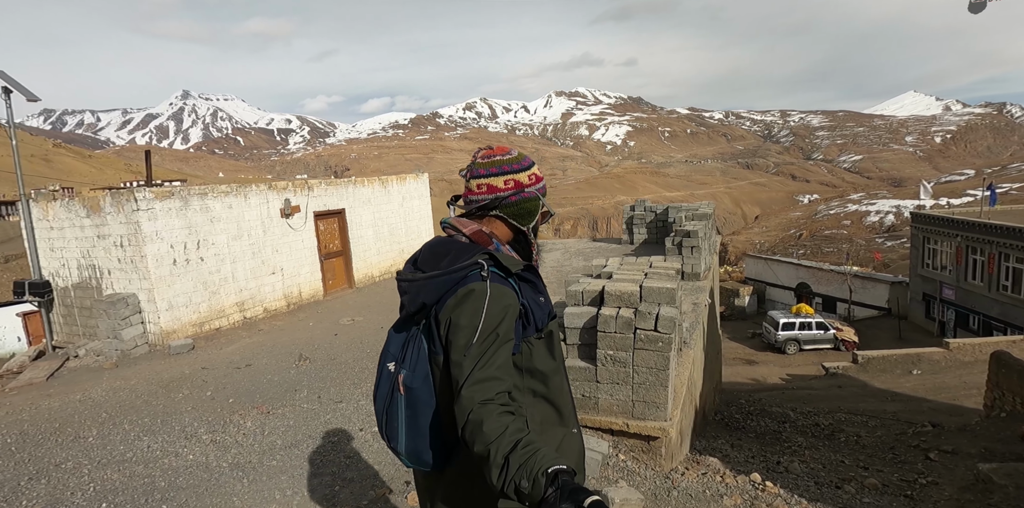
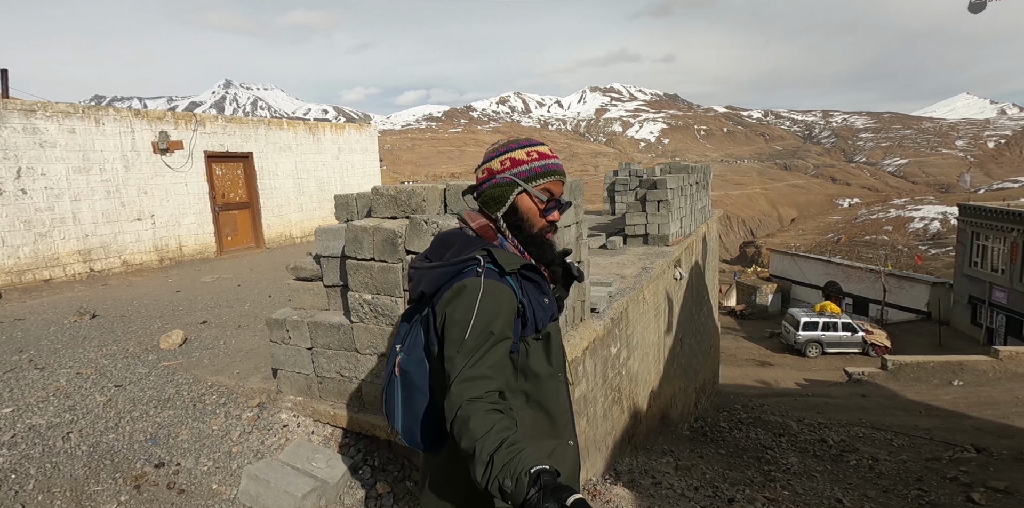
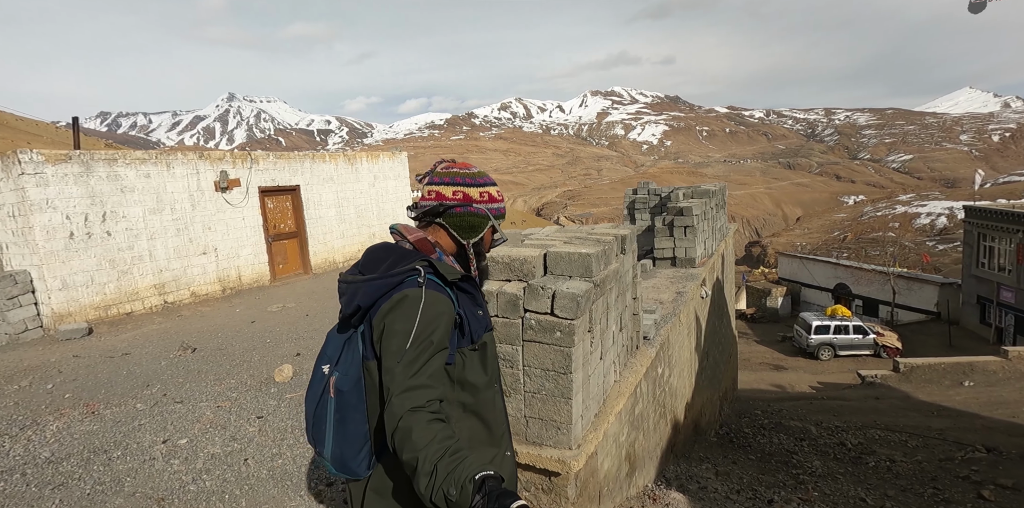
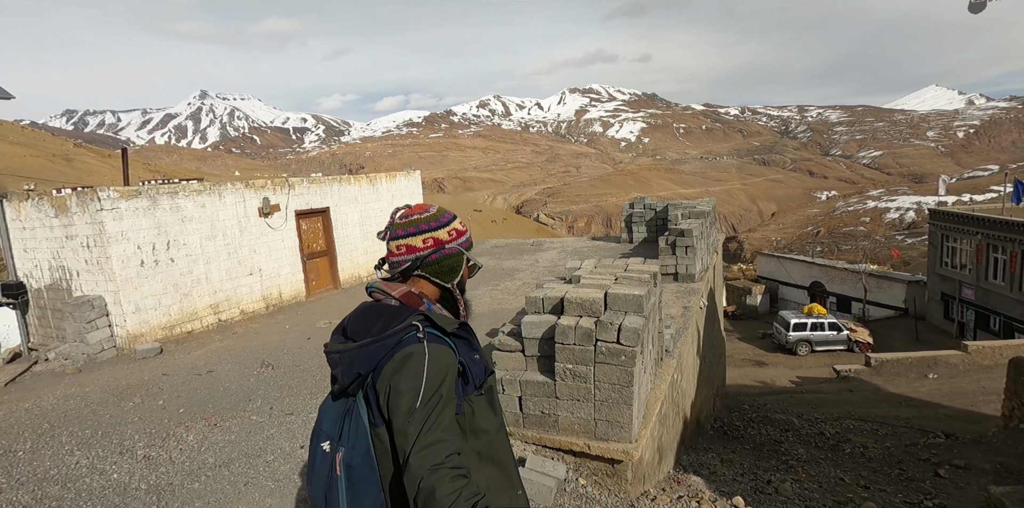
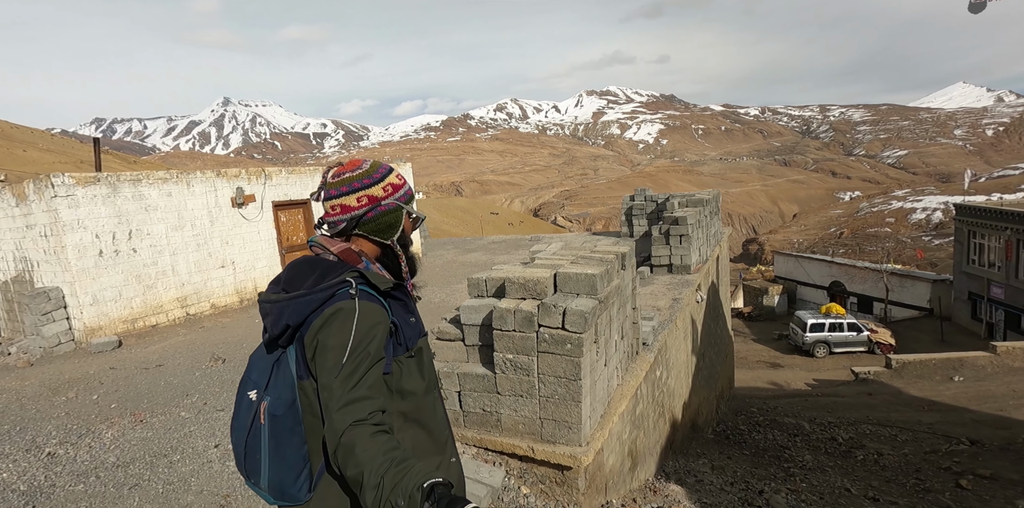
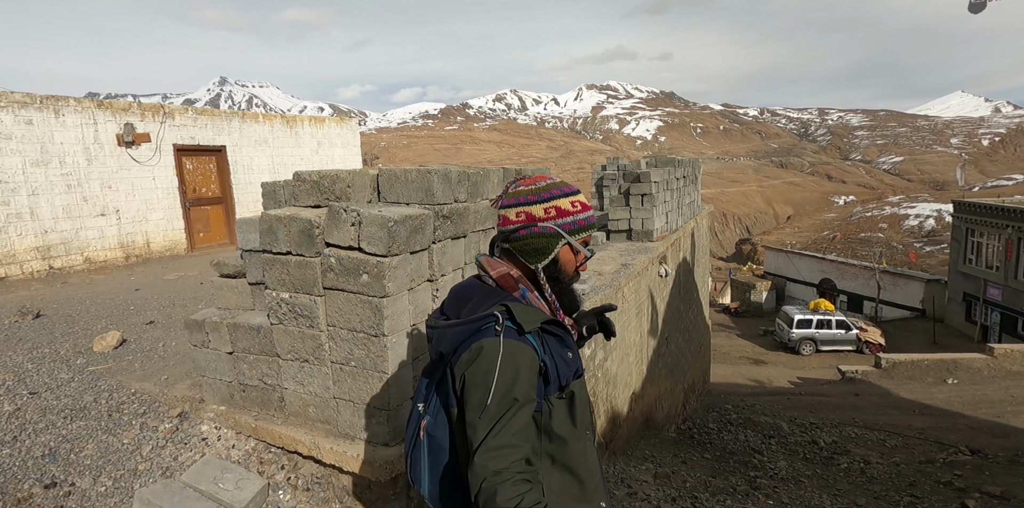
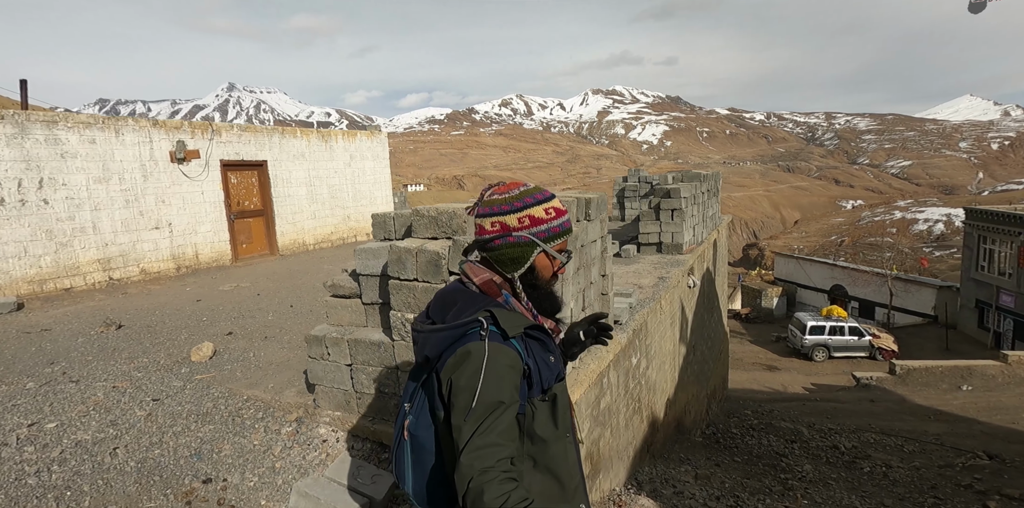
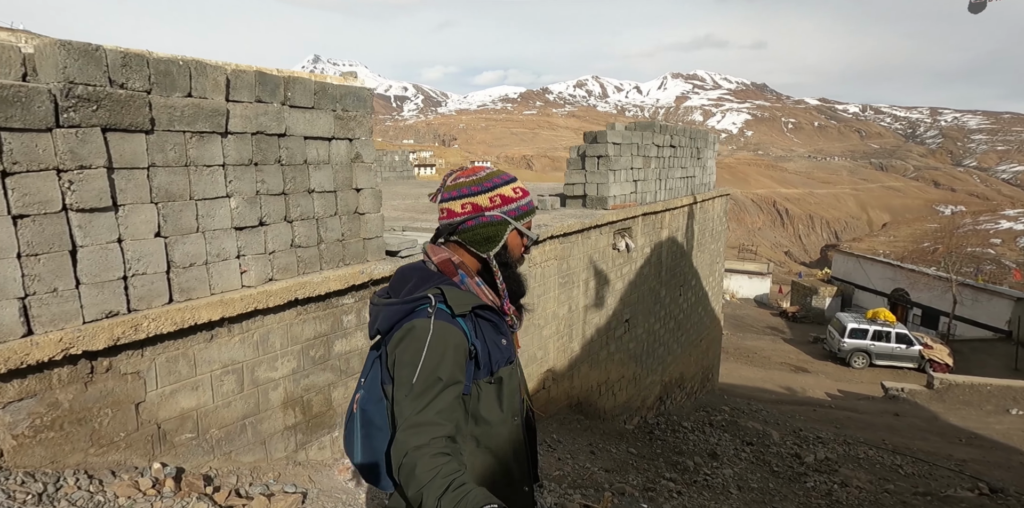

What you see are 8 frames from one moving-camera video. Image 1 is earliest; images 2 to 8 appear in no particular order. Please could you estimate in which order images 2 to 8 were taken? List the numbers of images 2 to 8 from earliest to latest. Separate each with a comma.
4, 5, 3, 7, 2, 6, 8
